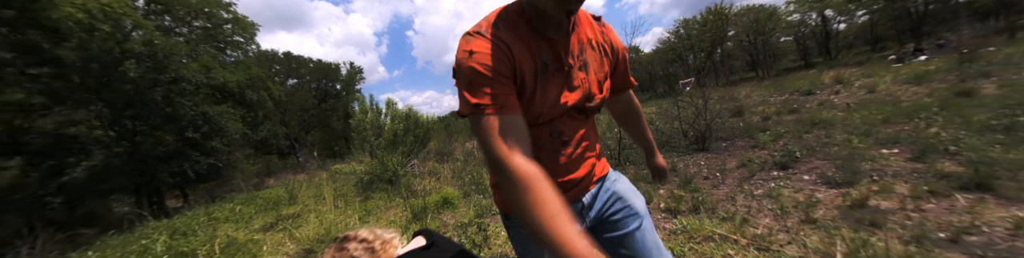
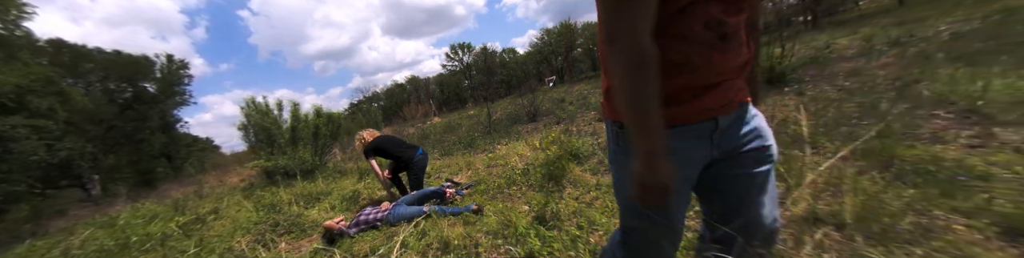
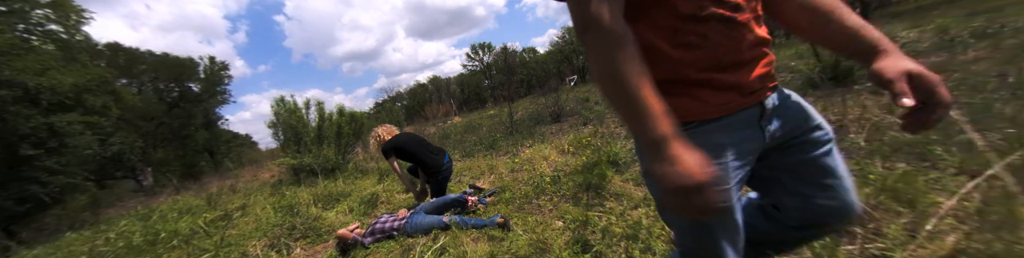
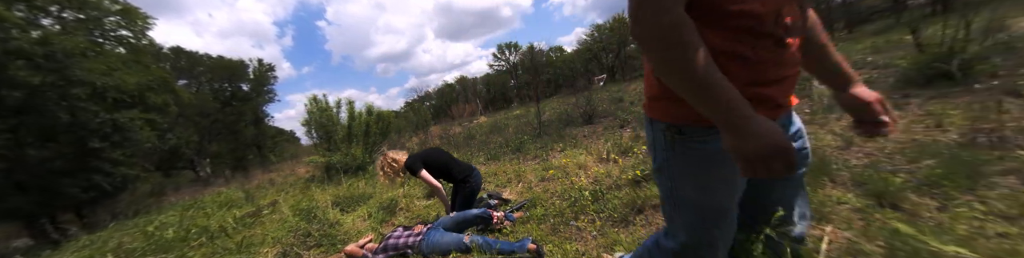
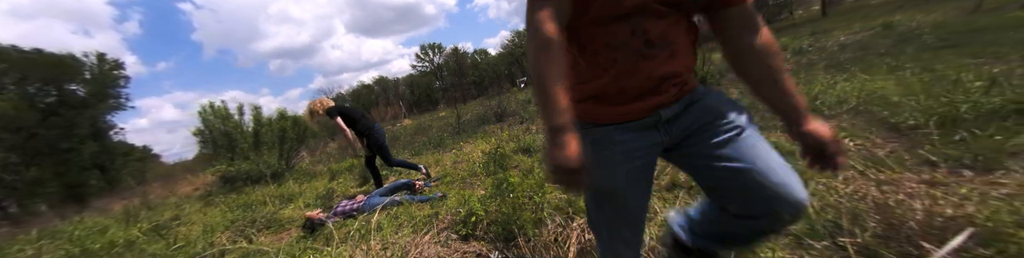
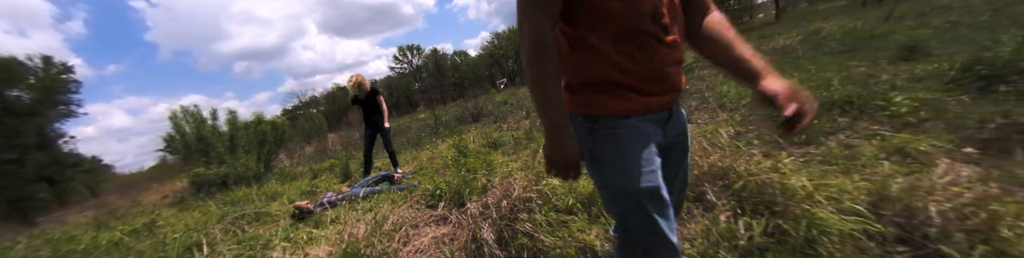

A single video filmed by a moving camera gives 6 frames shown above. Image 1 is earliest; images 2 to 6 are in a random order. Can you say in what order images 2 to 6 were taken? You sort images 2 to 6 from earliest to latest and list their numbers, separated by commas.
4, 3, 2, 5, 6
